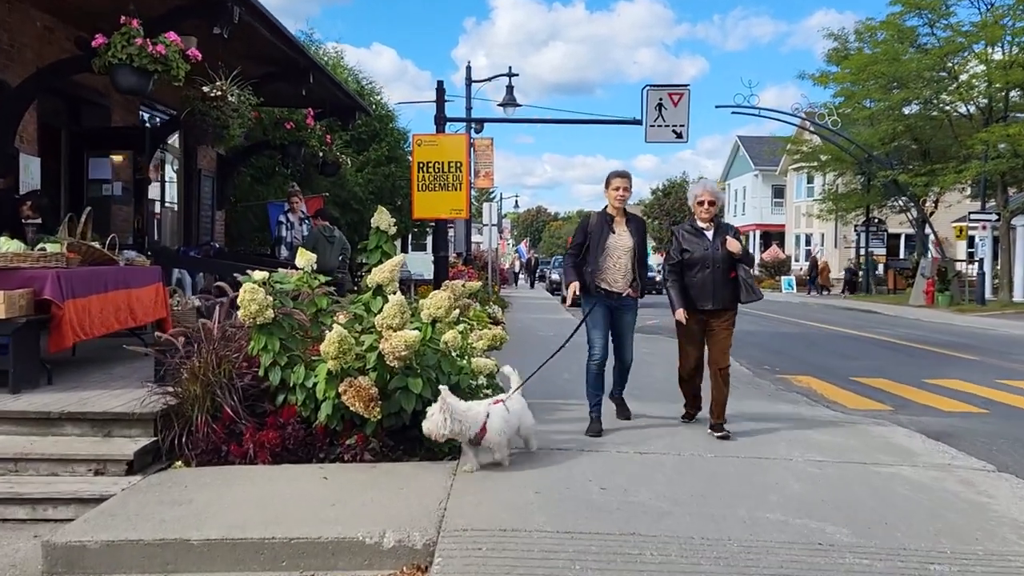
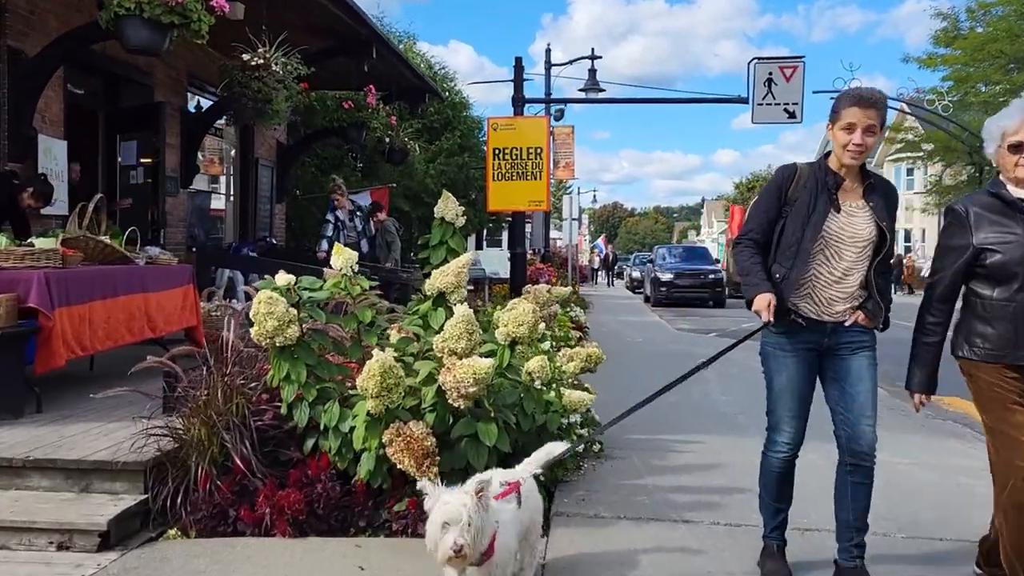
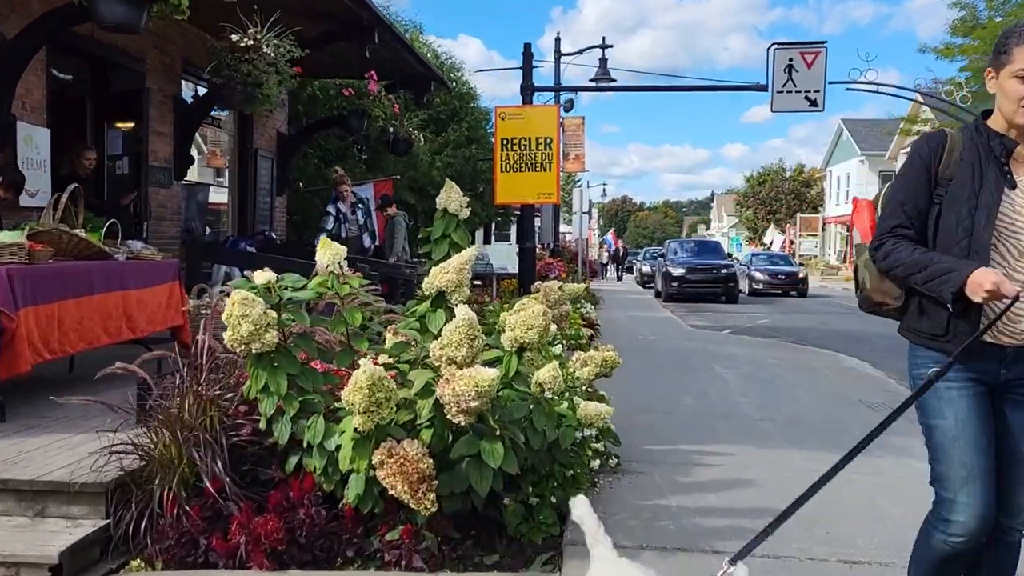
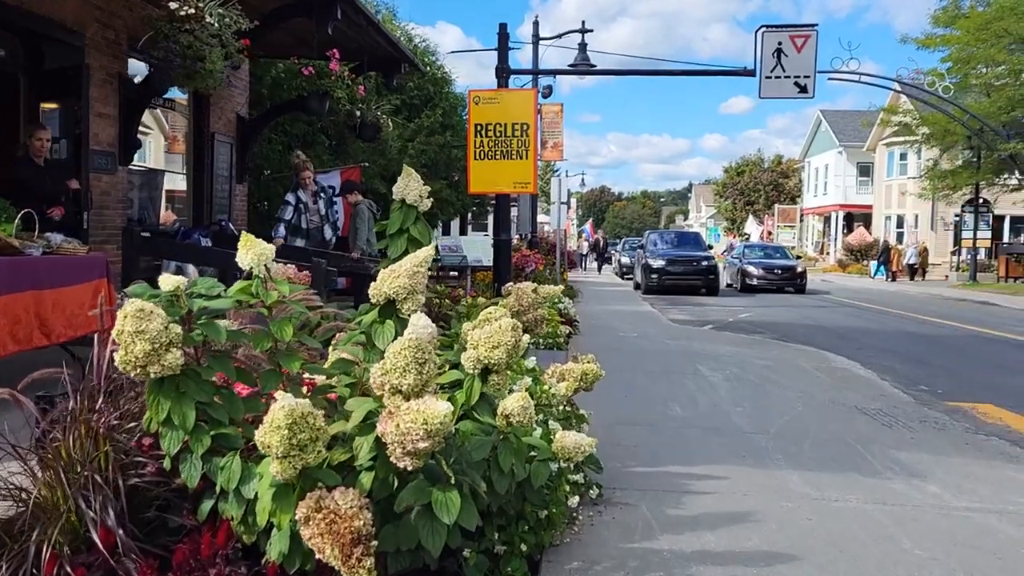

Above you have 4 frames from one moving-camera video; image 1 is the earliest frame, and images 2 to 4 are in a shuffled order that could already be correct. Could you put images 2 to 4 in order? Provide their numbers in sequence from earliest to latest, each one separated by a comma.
2, 3, 4
